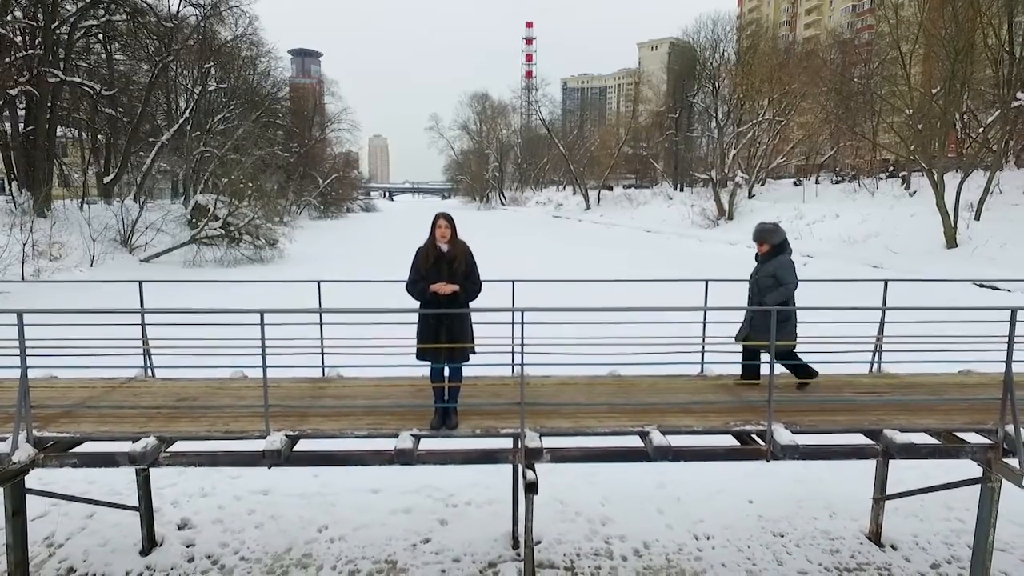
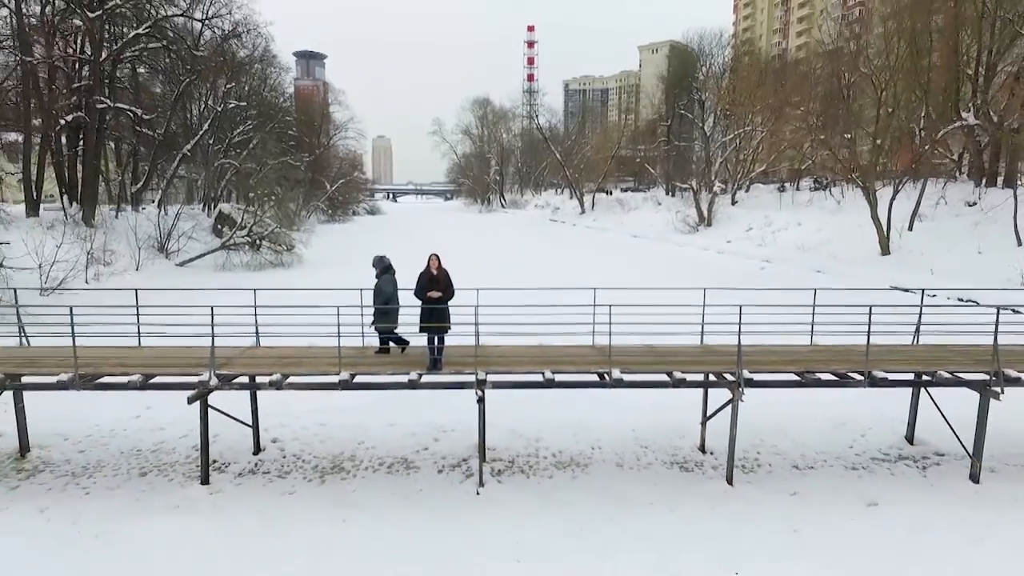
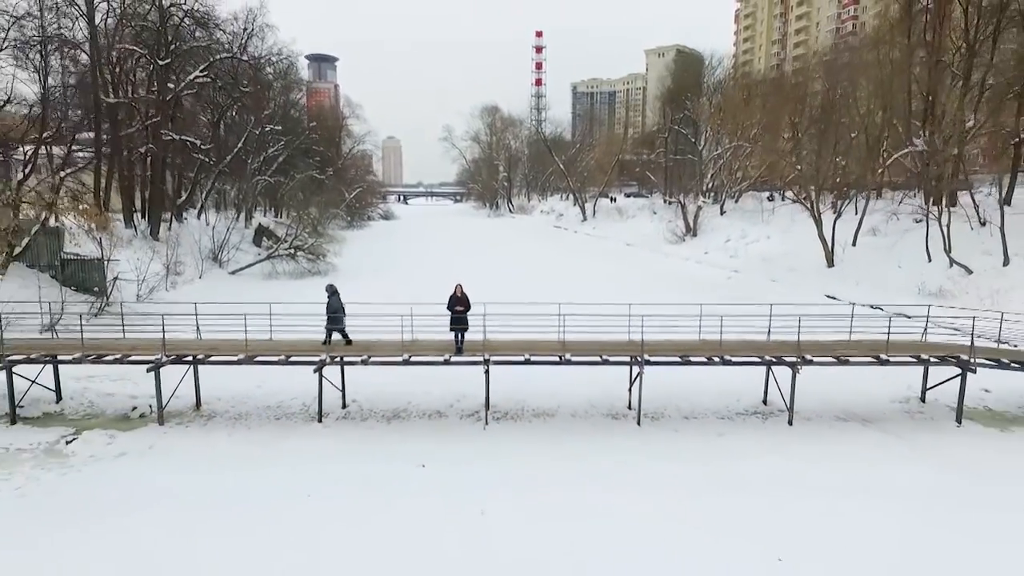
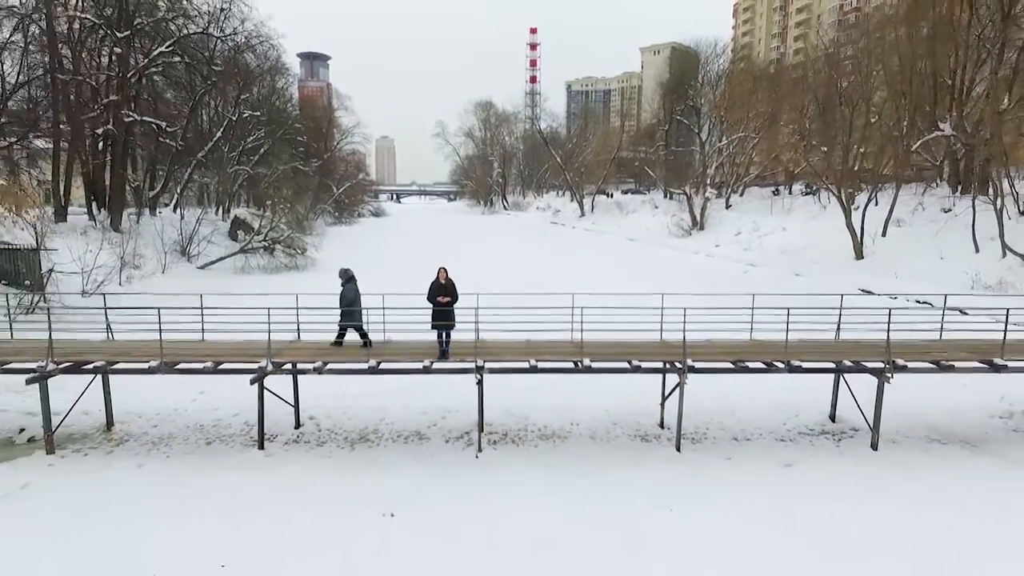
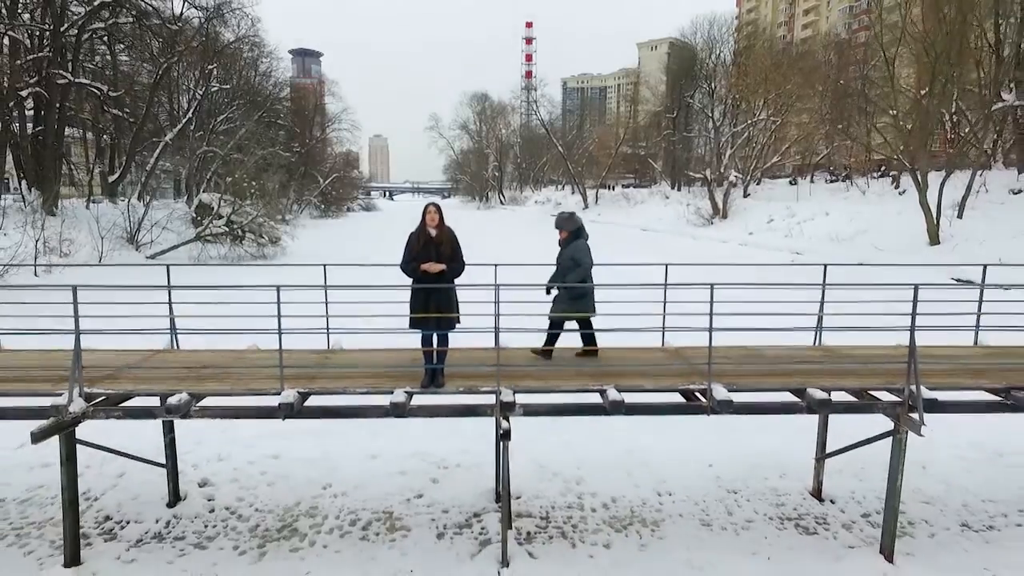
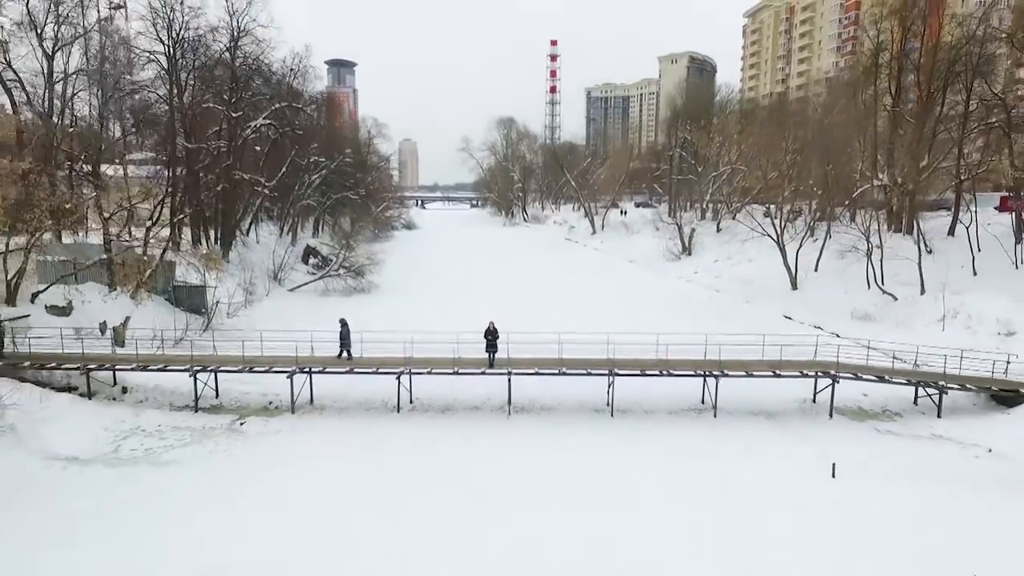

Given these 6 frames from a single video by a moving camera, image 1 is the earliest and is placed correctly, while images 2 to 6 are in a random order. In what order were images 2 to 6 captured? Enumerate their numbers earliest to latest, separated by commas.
5, 2, 4, 3, 6
